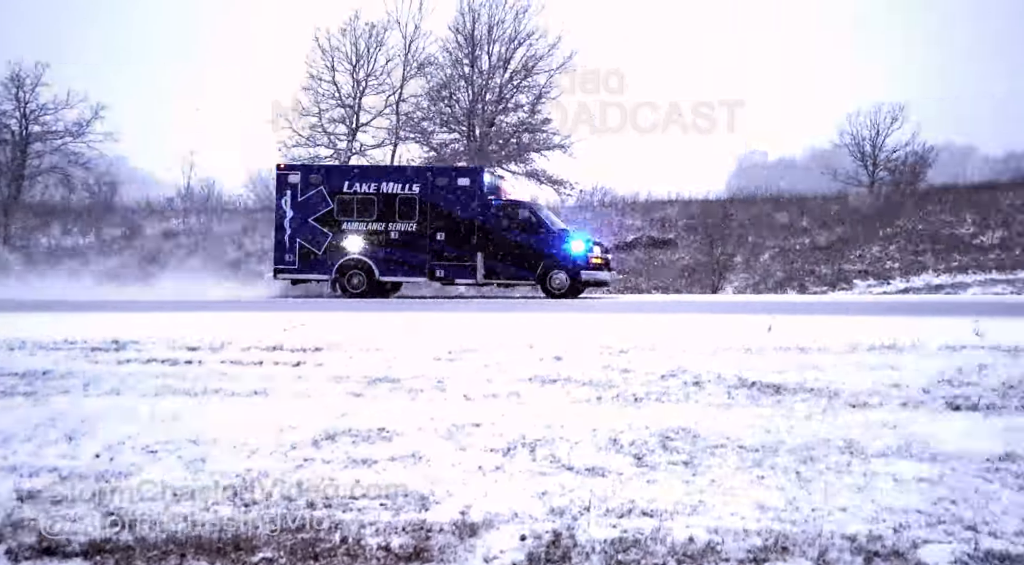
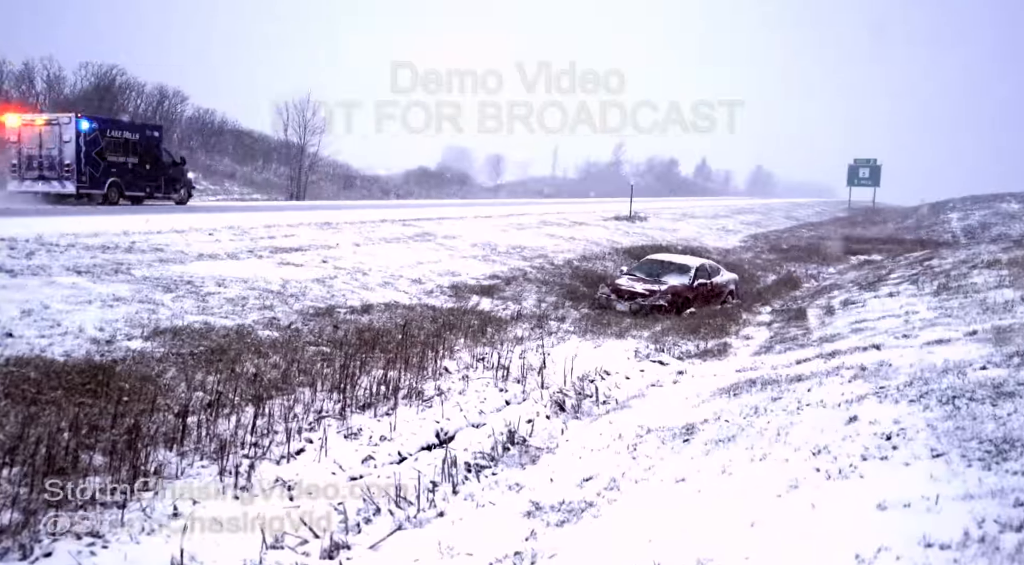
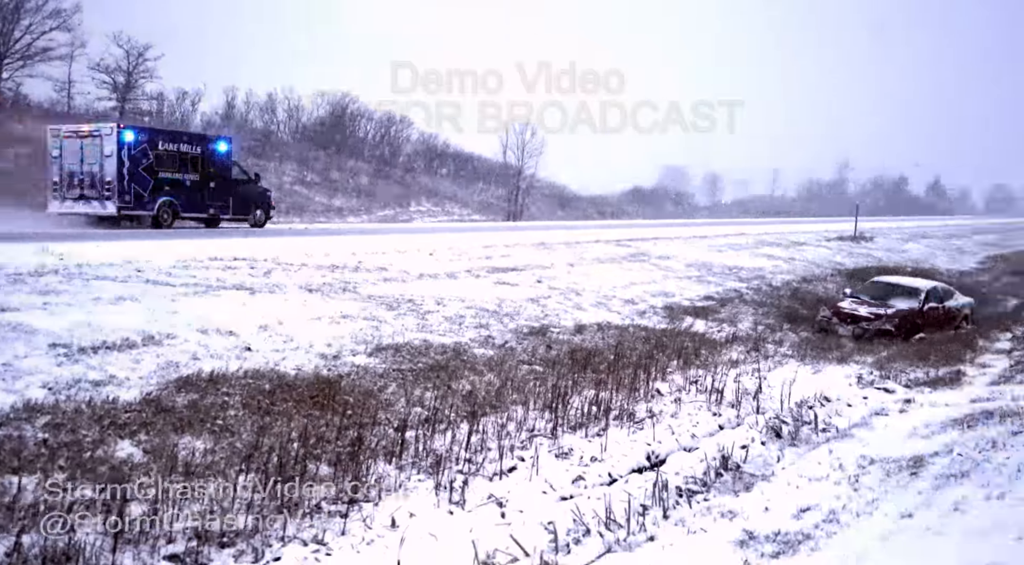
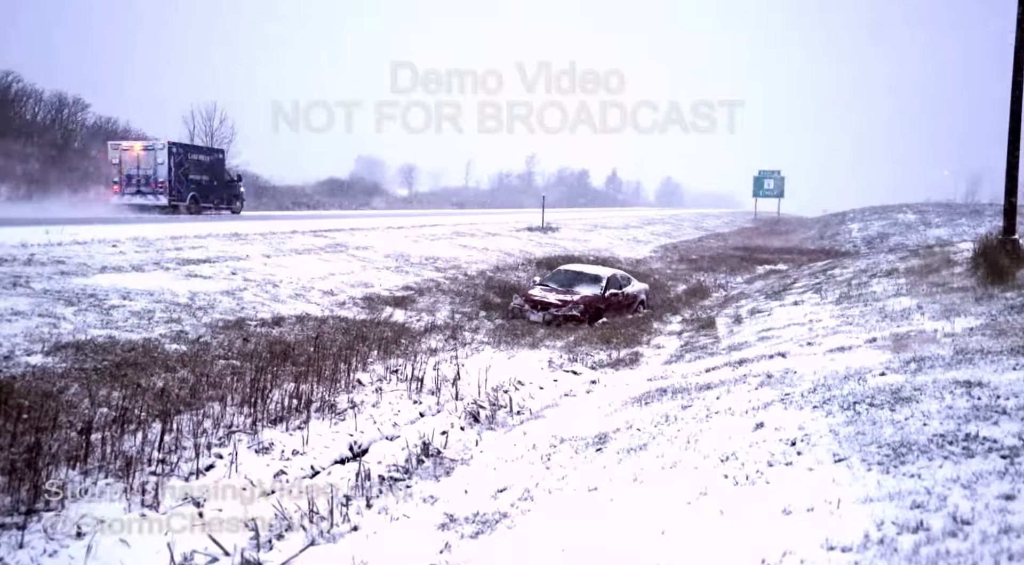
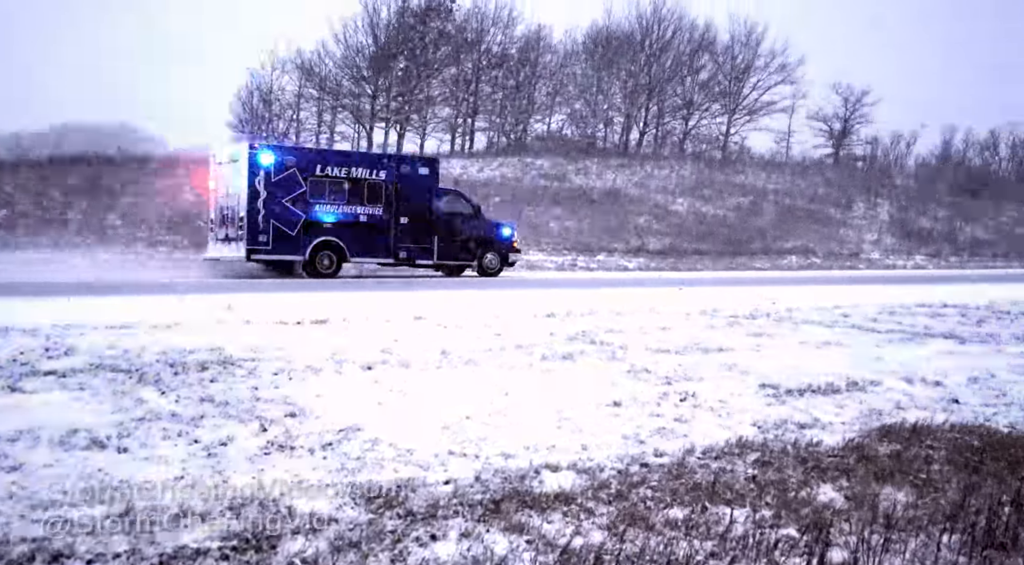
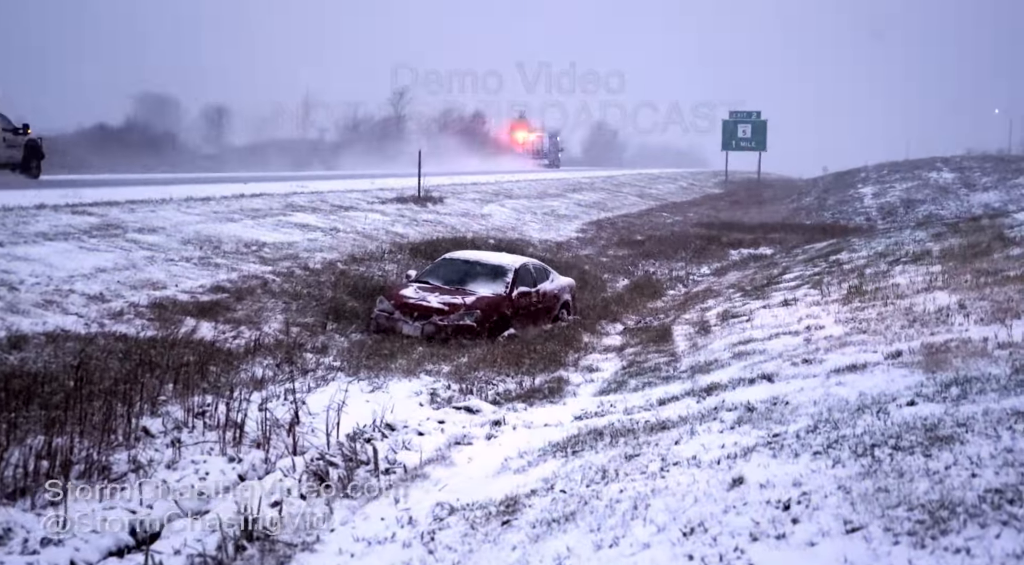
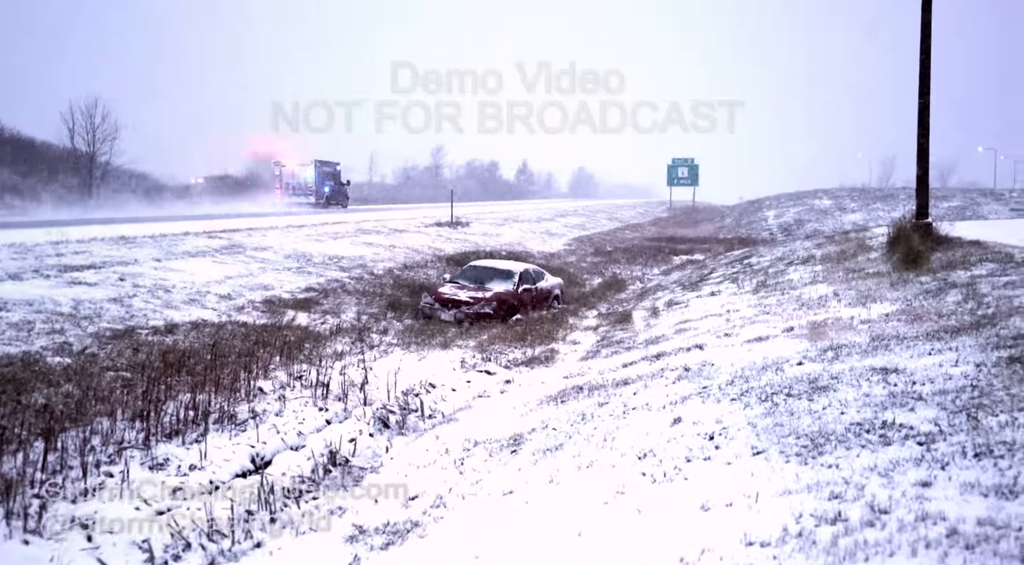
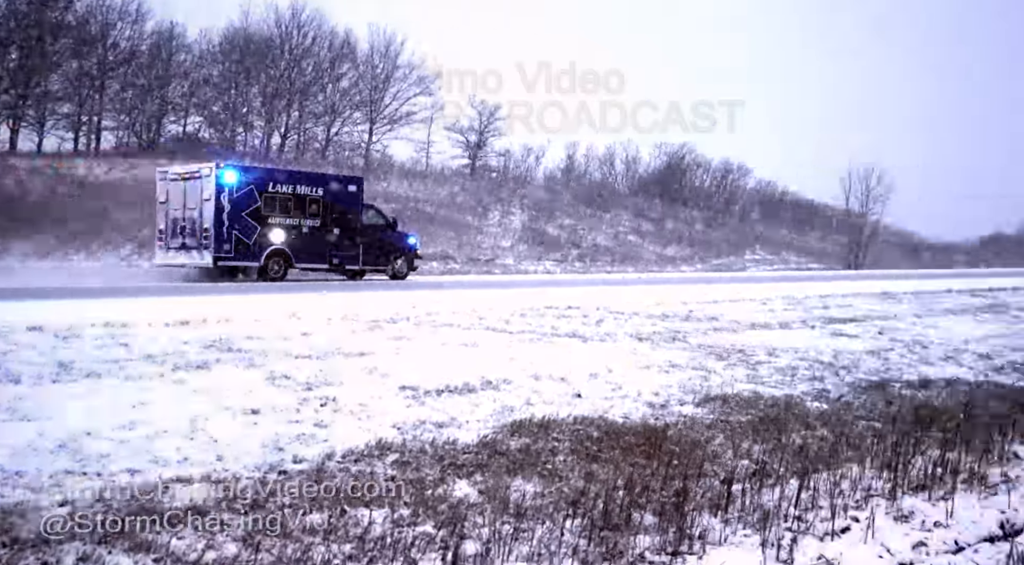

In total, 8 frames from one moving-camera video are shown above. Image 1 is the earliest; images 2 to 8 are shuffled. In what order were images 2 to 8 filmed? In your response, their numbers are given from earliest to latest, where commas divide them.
5, 8, 3, 2, 4, 7, 6
